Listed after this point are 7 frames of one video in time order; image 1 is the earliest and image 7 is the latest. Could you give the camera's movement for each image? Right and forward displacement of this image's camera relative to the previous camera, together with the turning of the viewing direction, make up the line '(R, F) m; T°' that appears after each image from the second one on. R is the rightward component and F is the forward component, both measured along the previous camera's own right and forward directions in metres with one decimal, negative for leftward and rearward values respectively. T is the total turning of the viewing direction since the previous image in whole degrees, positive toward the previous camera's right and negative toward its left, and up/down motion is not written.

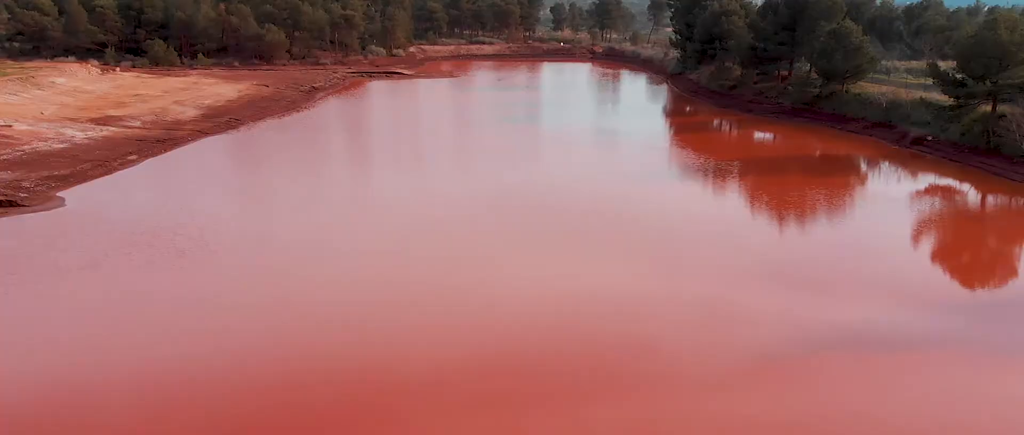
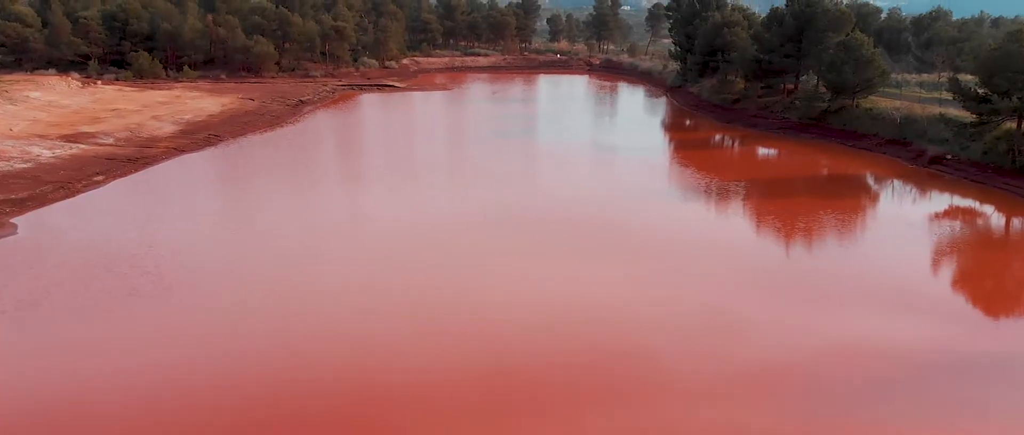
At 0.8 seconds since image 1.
(+0.1, +1.2) m; 0°
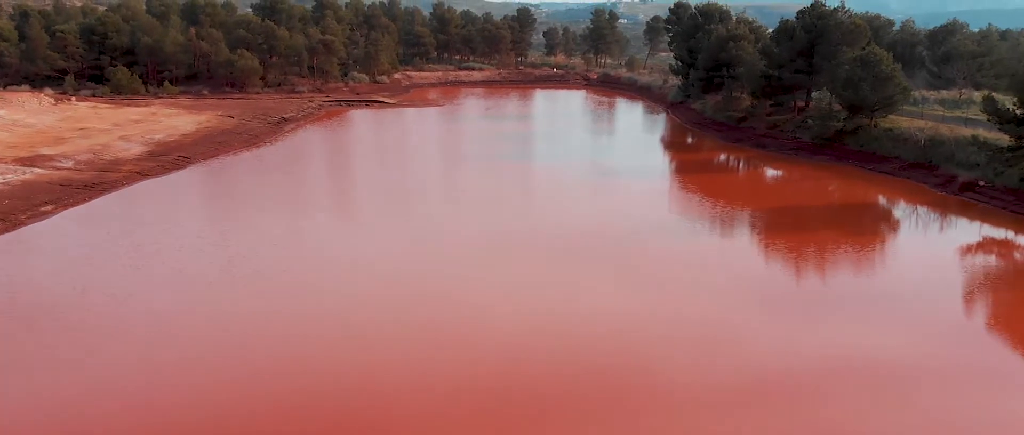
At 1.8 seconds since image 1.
(+0.2, +1.6) m; 0°
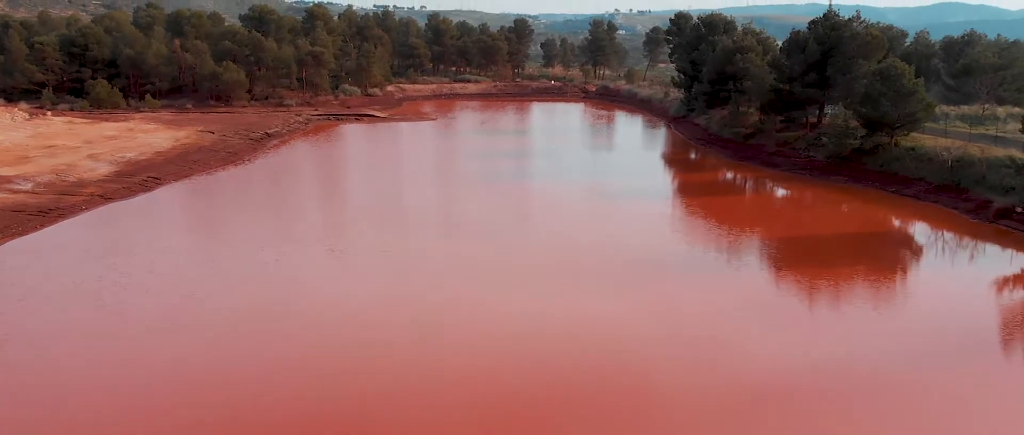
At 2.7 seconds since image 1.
(+0.2, +1.5) m; 0°
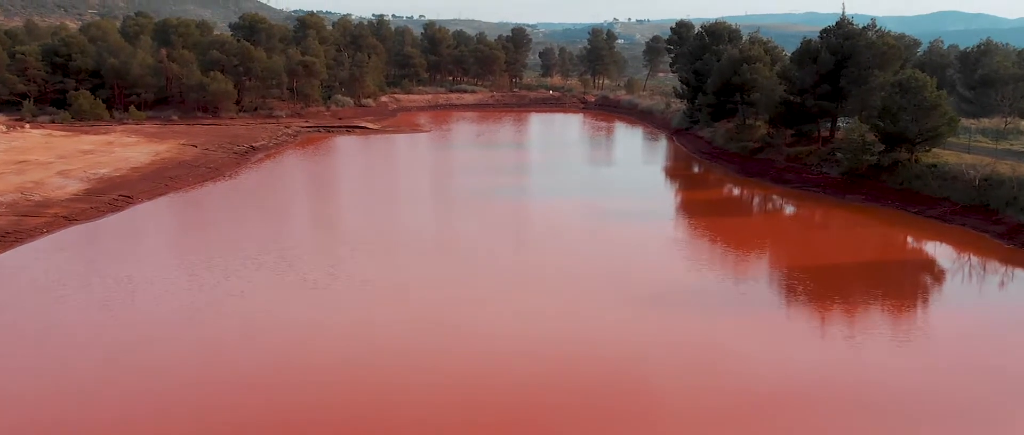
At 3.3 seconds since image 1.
(+0.1, +1.2) m; 0°
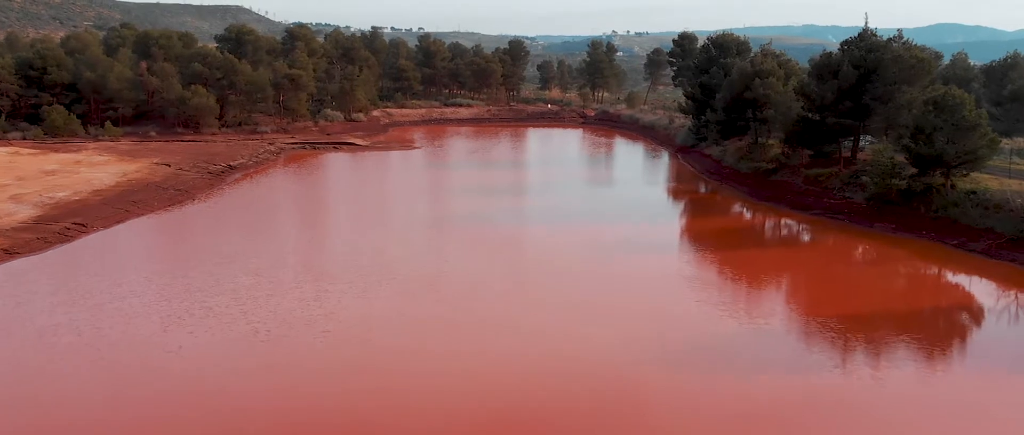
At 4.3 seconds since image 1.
(+0.2, +1.7) m; 0°
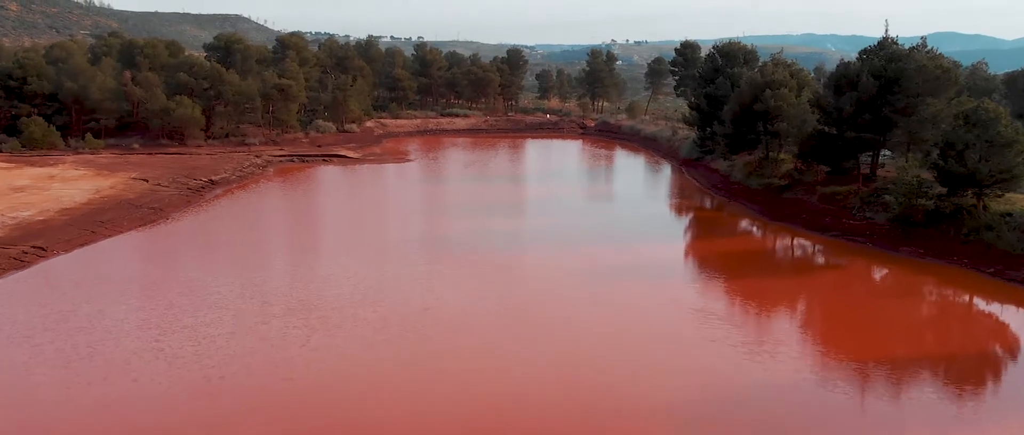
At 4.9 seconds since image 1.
(+0.1, +1.3) m; 0°
